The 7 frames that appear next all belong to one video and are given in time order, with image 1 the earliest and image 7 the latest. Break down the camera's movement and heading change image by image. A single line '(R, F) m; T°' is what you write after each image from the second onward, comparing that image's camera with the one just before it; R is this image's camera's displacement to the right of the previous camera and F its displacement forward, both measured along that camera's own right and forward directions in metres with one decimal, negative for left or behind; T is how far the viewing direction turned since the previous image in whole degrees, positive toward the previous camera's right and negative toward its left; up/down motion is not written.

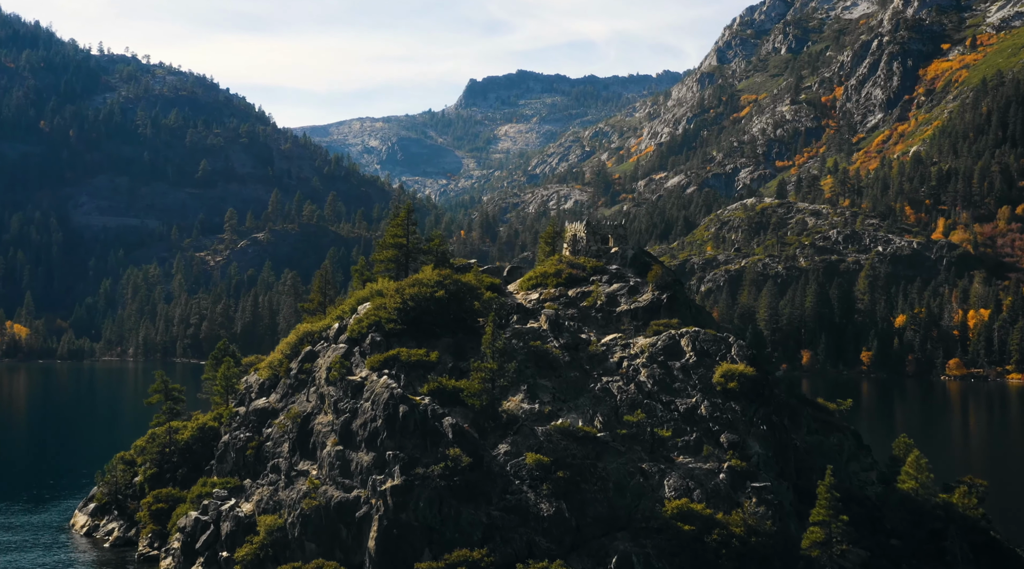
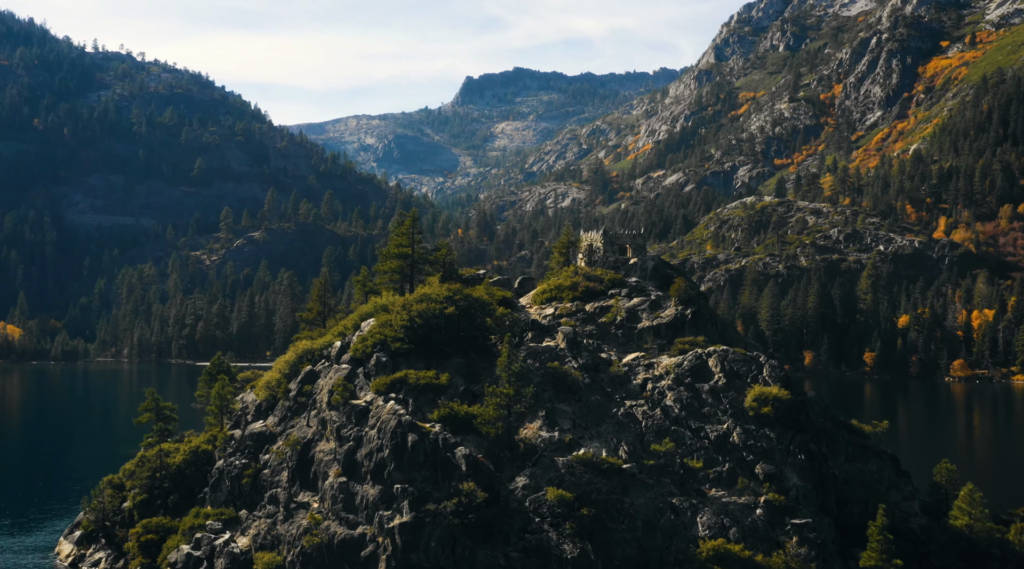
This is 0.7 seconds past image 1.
(-0.8, +3.1) m; 0°
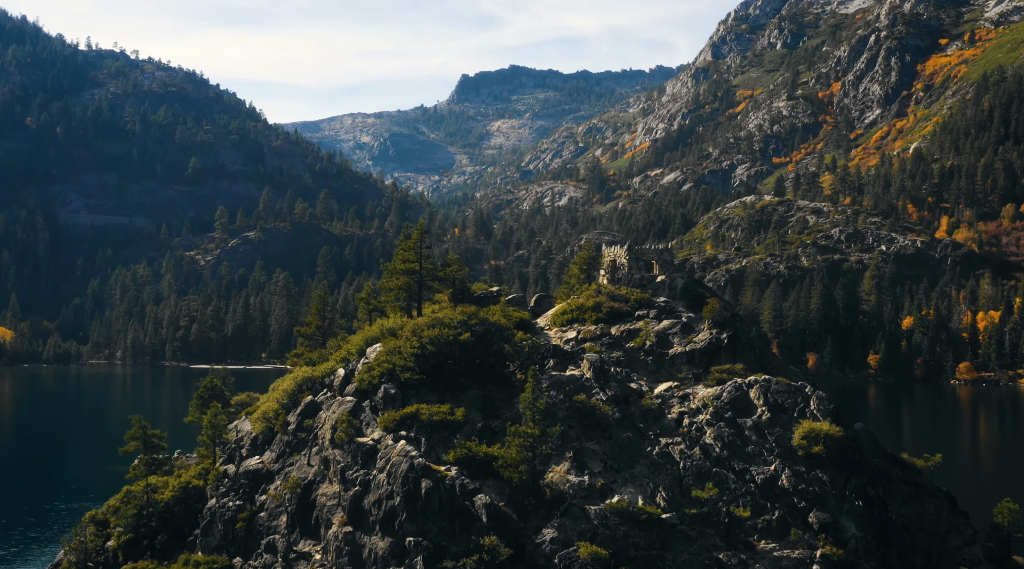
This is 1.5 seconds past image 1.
(-1.0, +3.8) m; 0°
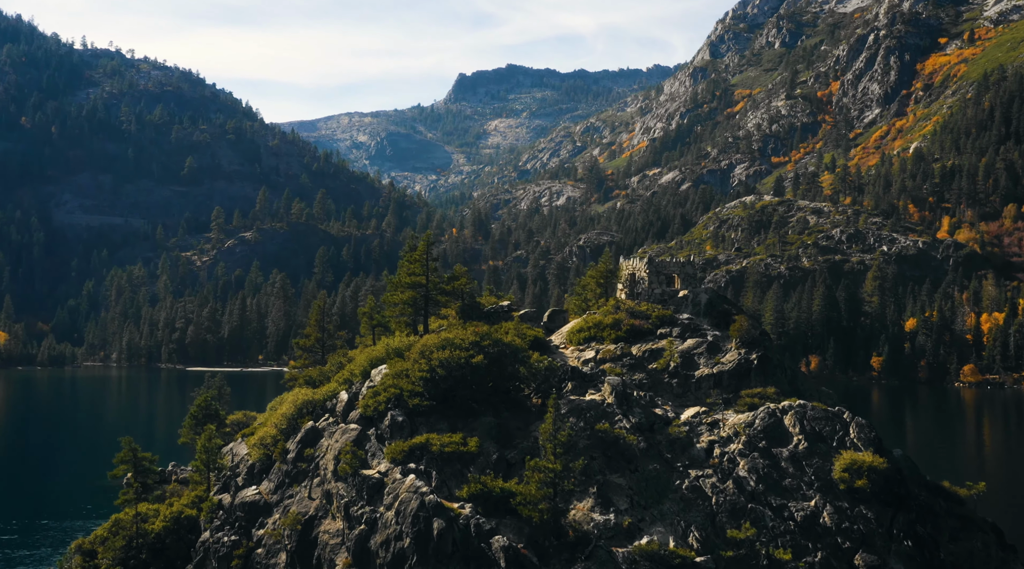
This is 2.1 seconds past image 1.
(-0.7, +2.7) m; 0°
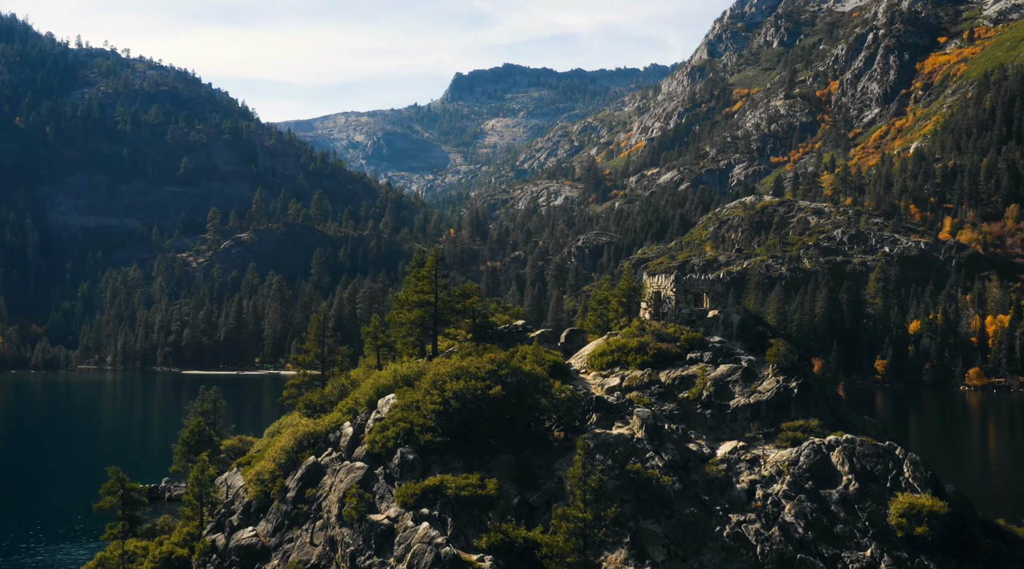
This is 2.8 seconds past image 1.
(-0.8, +3.1) m; 0°
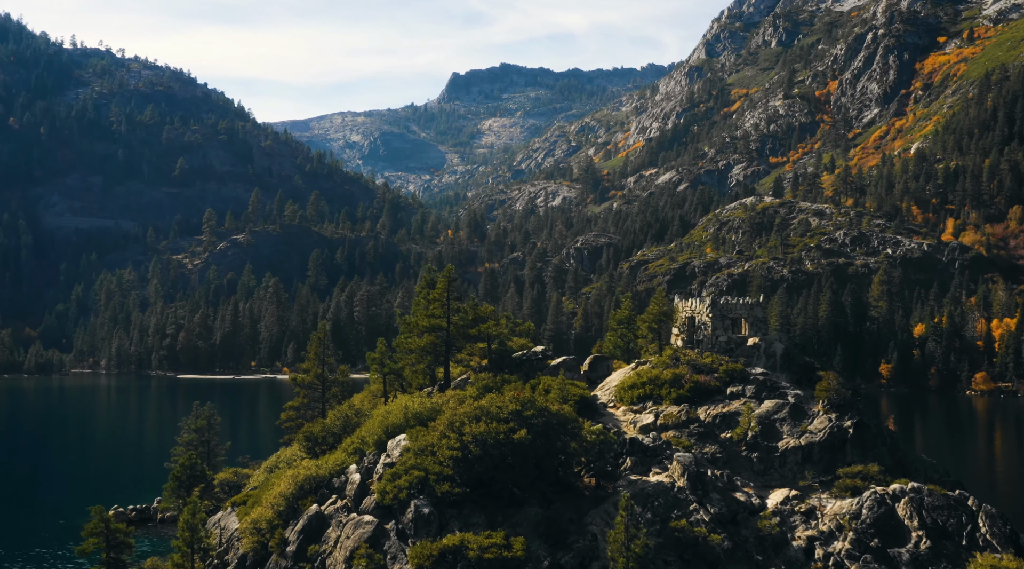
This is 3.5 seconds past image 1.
(-0.9, +3.5) m; 0°
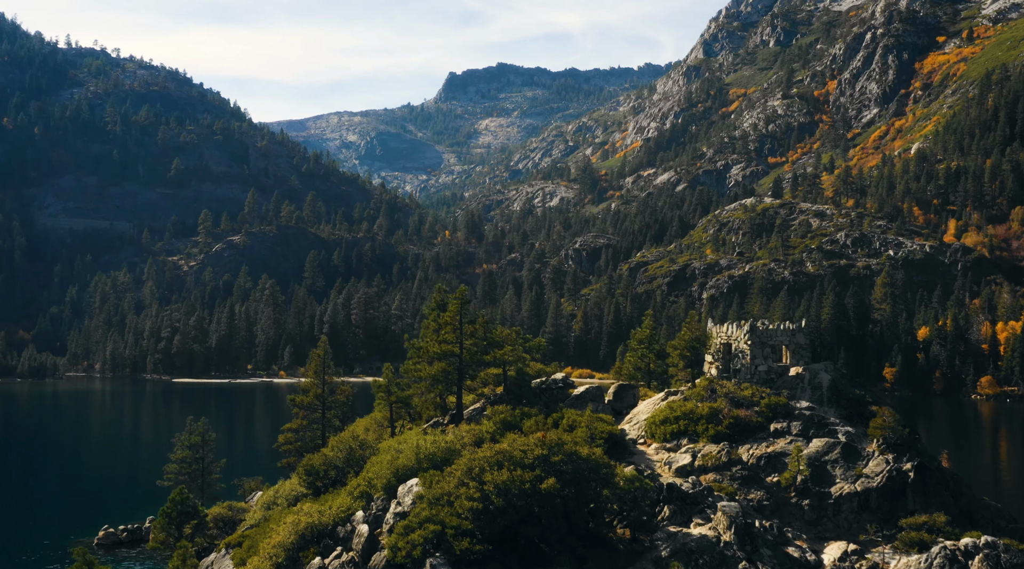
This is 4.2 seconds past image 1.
(-0.8, +3.1) m; 0°
